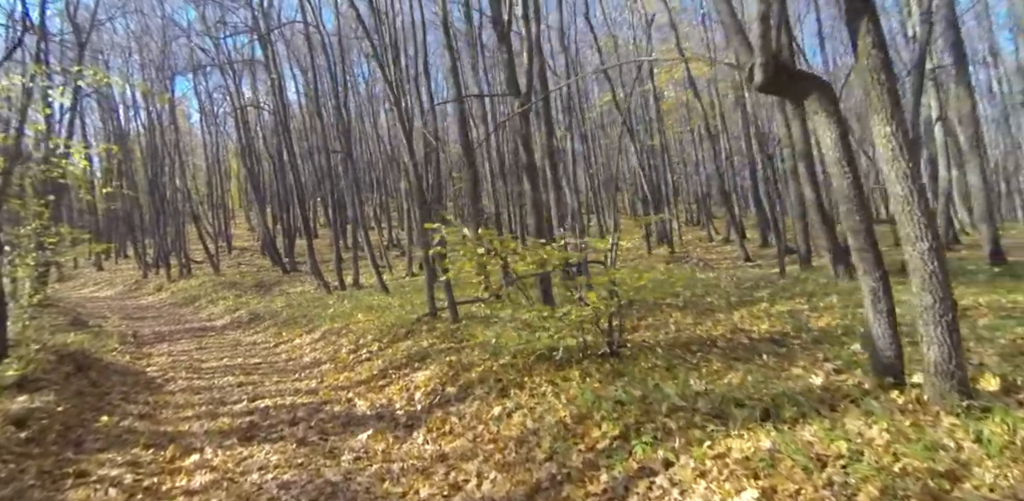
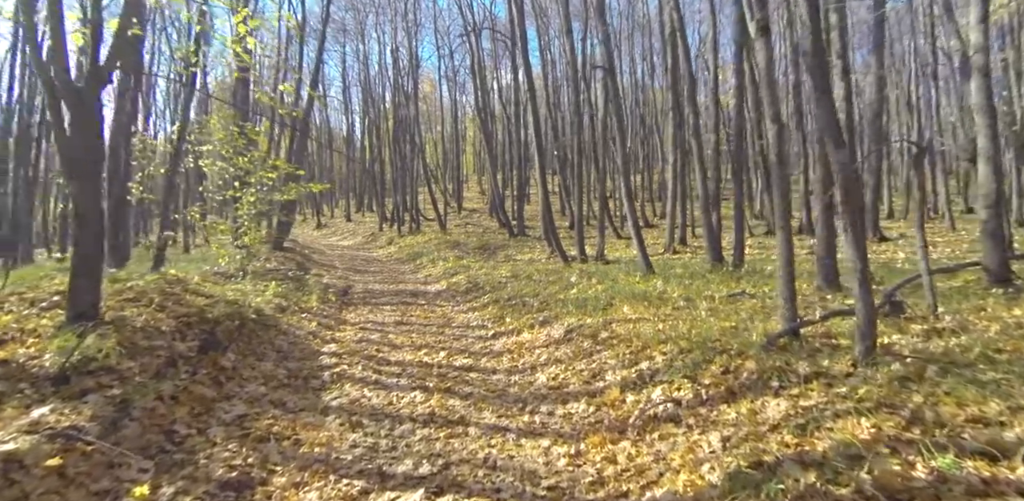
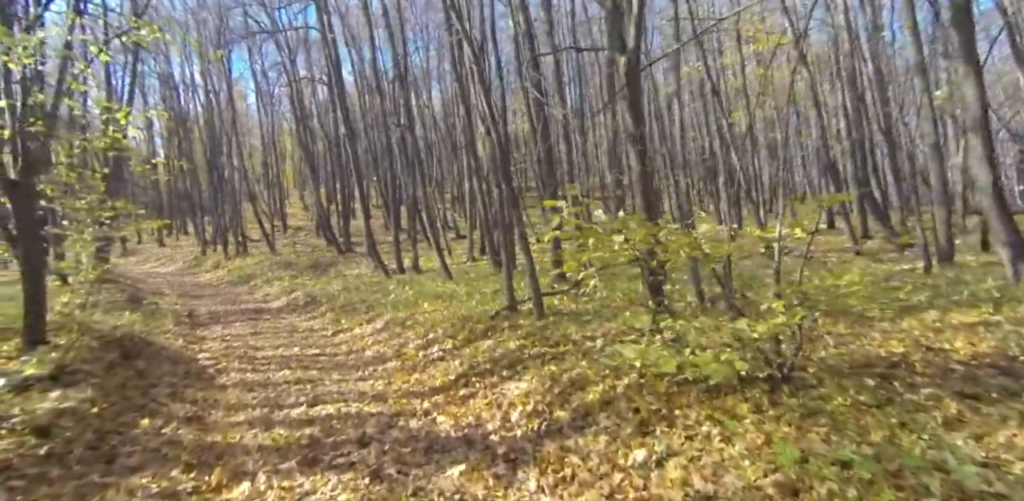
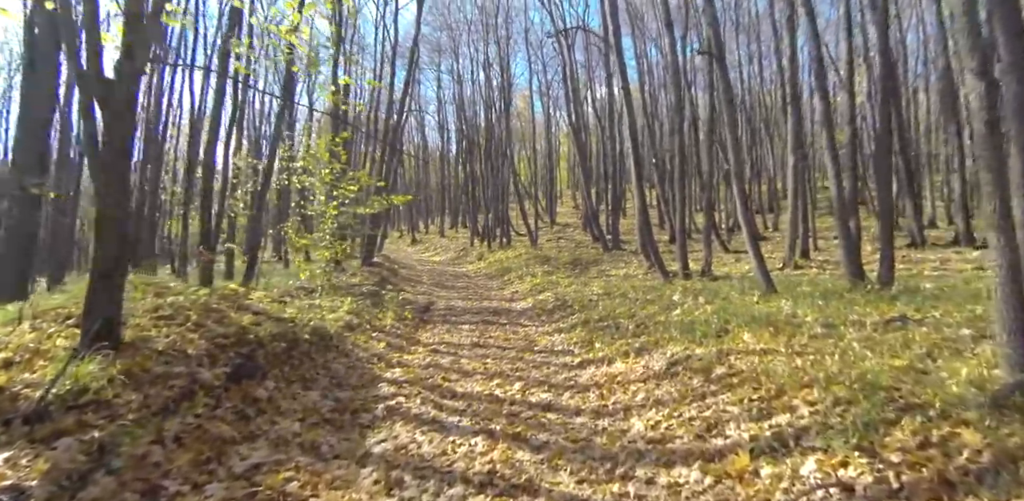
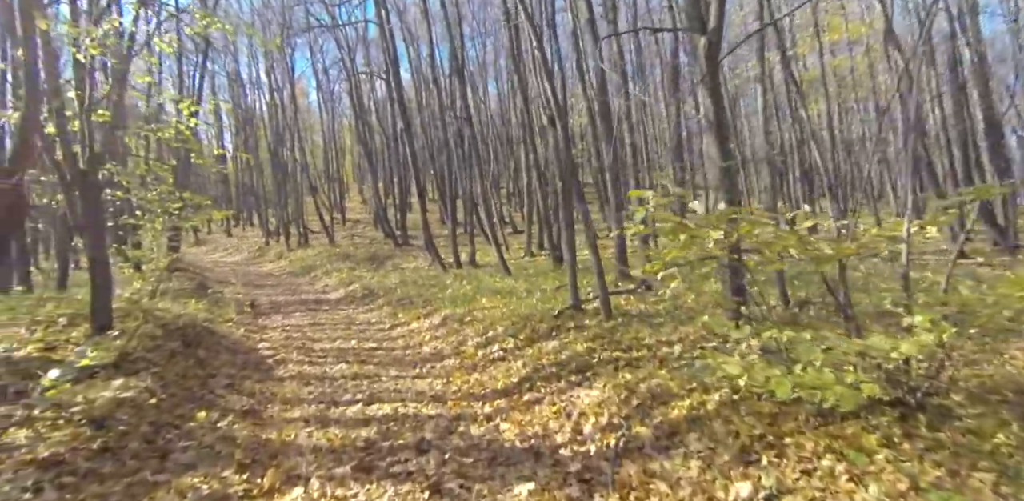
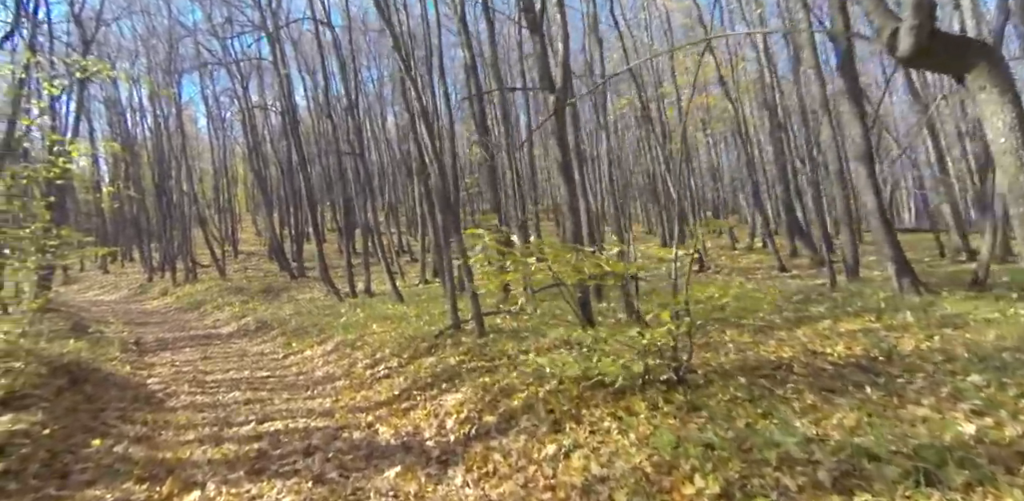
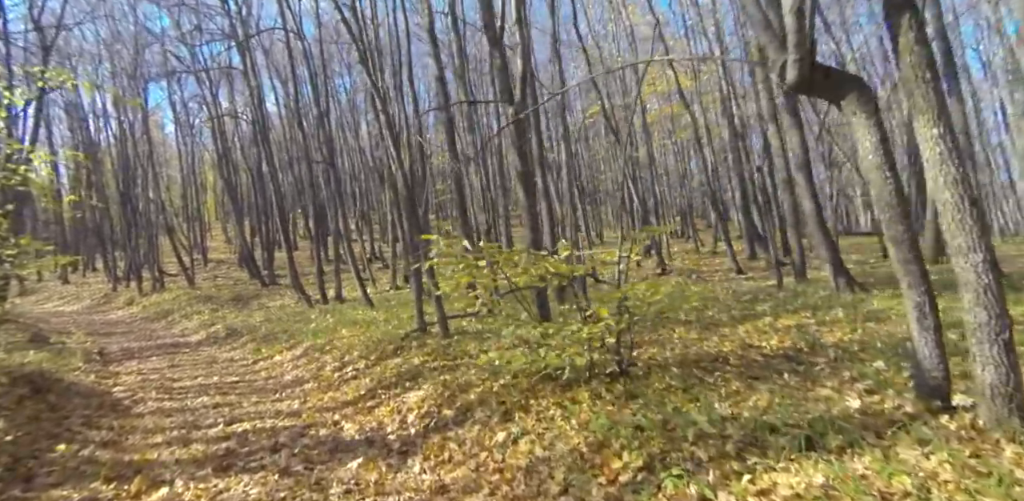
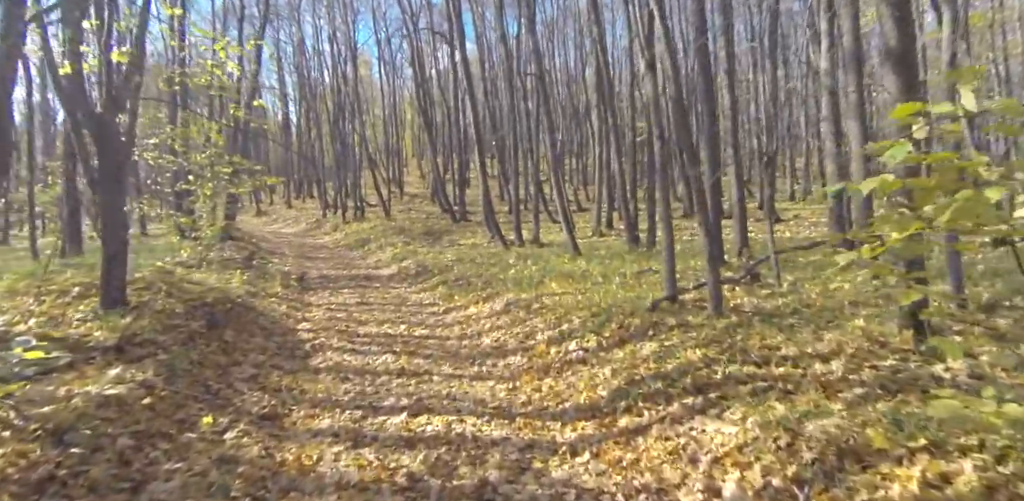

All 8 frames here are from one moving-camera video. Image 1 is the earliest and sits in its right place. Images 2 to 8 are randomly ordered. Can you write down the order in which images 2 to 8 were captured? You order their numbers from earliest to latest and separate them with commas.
7, 6, 3, 5, 8, 2, 4
